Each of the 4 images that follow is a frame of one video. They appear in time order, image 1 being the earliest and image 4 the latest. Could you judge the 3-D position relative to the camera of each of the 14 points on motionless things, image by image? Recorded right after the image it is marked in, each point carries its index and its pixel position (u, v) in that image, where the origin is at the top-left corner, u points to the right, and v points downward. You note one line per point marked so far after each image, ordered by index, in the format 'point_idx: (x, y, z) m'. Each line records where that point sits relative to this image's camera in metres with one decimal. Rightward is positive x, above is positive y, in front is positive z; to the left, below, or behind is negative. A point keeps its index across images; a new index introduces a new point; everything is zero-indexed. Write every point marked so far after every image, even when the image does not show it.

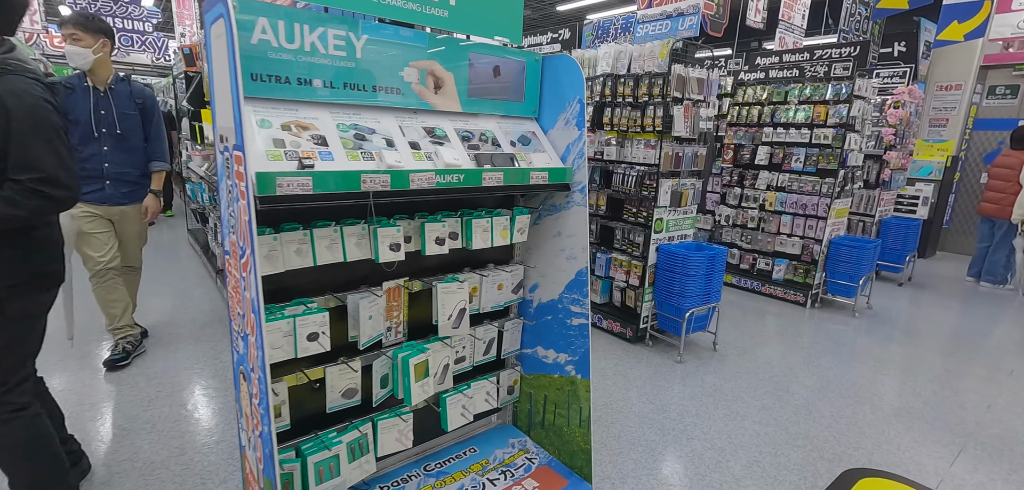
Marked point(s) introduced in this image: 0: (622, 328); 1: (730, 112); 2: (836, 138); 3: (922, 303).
0: (+0.8, -0.6, +3.6) m
1: (+2.2, +1.4, +5.1) m
2: (+2.9, +0.9, +4.3) m
3: (+4.2, -0.6, +5.0) m
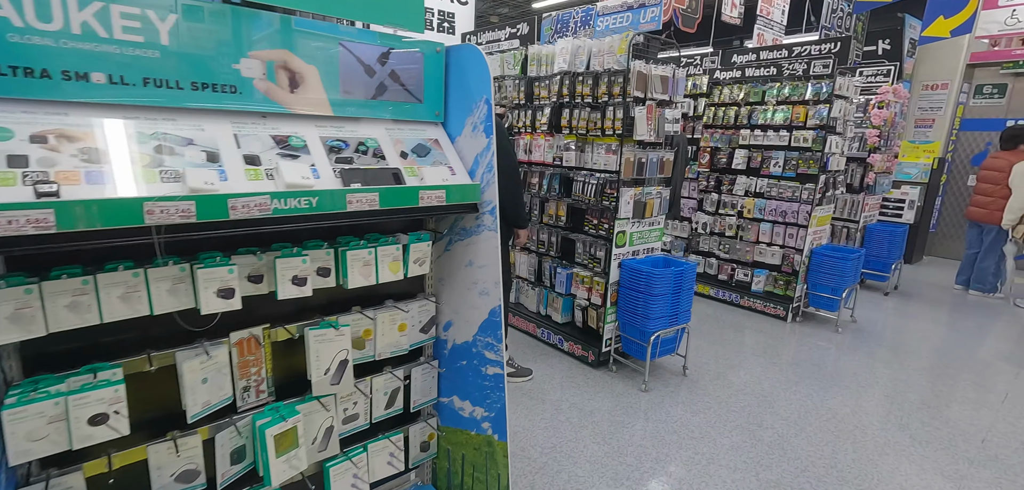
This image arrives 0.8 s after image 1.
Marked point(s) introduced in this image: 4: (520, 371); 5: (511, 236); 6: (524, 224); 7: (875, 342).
0: (+0.5, -0.7, +3.3) m
1: (+1.9, +1.3, +4.8) m
2: (+2.5, +0.9, +4.1) m
3: (+3.8, -0.7, +4.7) m
4: (+0.1, -0.8, +3.1) m
5: (0.0, +0.1, +3.1) m
6: (+0.1, +0.1, +3.0) m
7: (+3.0, -0.8, +4.0) m
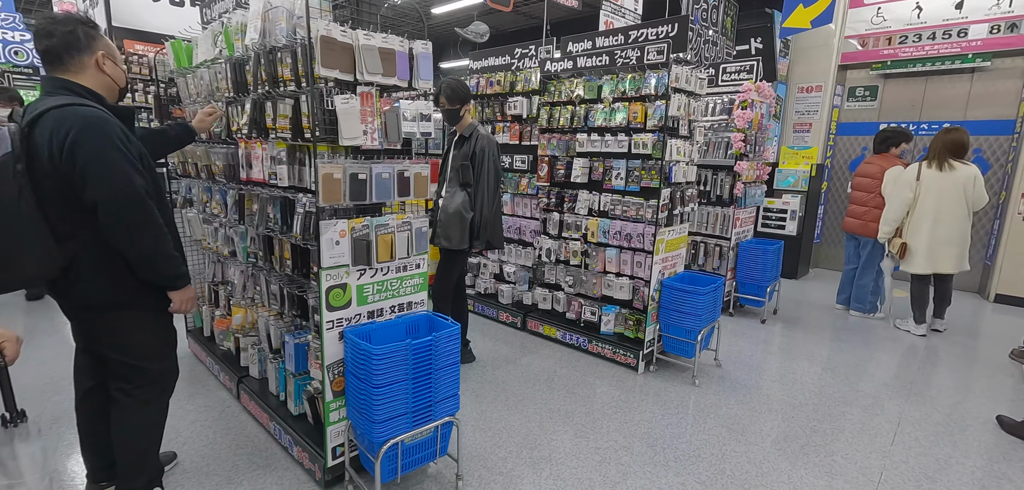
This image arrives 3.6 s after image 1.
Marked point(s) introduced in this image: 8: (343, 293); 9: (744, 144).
0: (-0.9, -1.0, +2.2) m
1: (+0.2, +1.0, +3.9) m
2: (+0.9, +0.7, +3.2) m
3: (+2.2, -0.9, +4.0) m
4: (-1.3, -1.1, +1.9) m
5: (-1.4, -0.2, +1.9) m
6: (-1.3, -0.1, +1.9) m
7: (+1.5, -1.0, +3.2) m
8: (-0.7, -0.2, +2.0) m
9: (+2.1, +0.9, +4.4) m
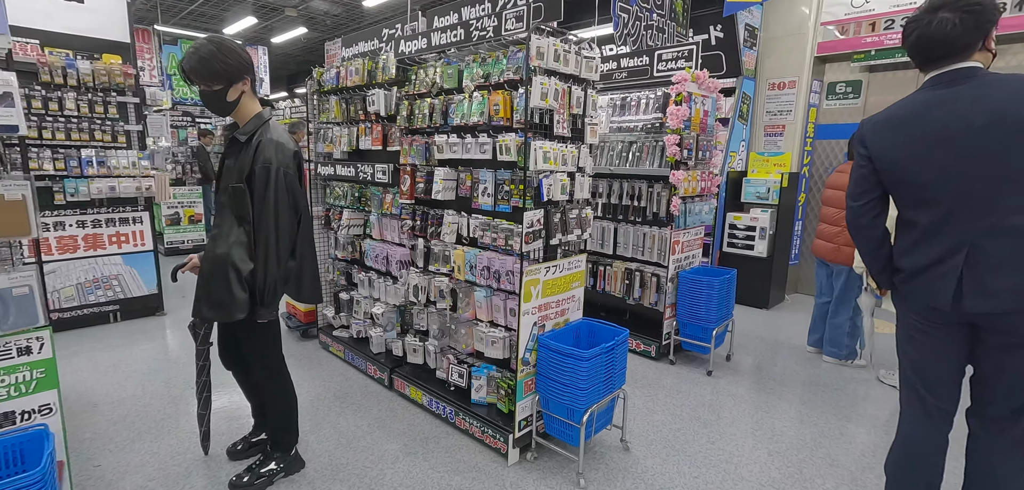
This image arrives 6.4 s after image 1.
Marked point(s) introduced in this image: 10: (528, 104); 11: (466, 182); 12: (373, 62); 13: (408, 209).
0: (-1.8, -1.2, +1.3) m
1: (-0.7, +0.8, +3.0) m
2: (0.0, +0.4, +2.3) m
3: (+1.4, -1.1, +3.0) m
4: (-2.2, -1.3, +1.0) m
5: (-2.3, -0.4, +1.0) m
6: (-2.2, -0.3, +0.9) m
7: (+0.6, -1.2, +2.2) m
8: (-1.6, -0.4, +1.1) m
9: (+1.2, +0.7, +3.5) m
10: (+0.1, +0.6, +2.2) m
11: (-0.3, +0.4, +2.7) m
12: (-0.9, +1.2, +3.2) m
13: (-0.6, +0.2, +3.0) m
